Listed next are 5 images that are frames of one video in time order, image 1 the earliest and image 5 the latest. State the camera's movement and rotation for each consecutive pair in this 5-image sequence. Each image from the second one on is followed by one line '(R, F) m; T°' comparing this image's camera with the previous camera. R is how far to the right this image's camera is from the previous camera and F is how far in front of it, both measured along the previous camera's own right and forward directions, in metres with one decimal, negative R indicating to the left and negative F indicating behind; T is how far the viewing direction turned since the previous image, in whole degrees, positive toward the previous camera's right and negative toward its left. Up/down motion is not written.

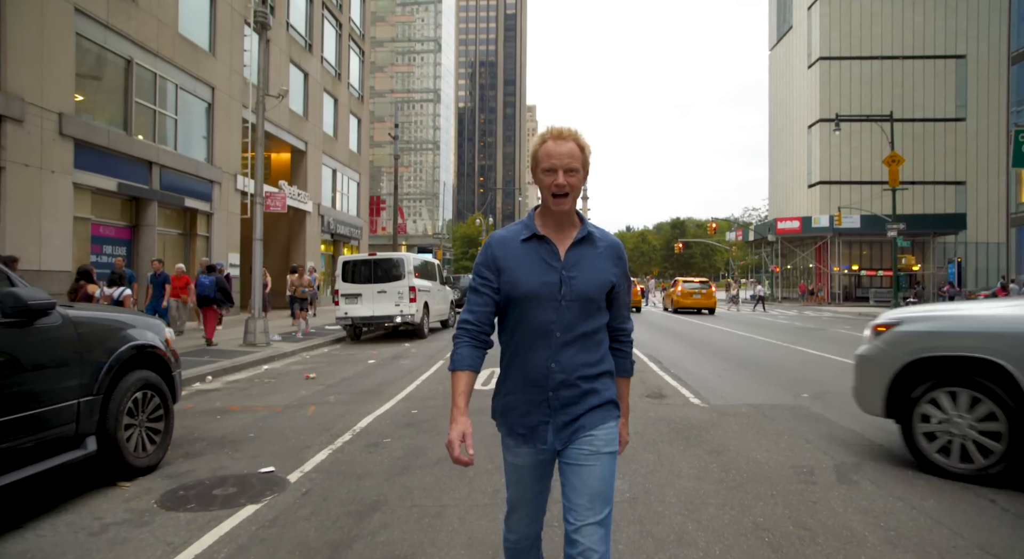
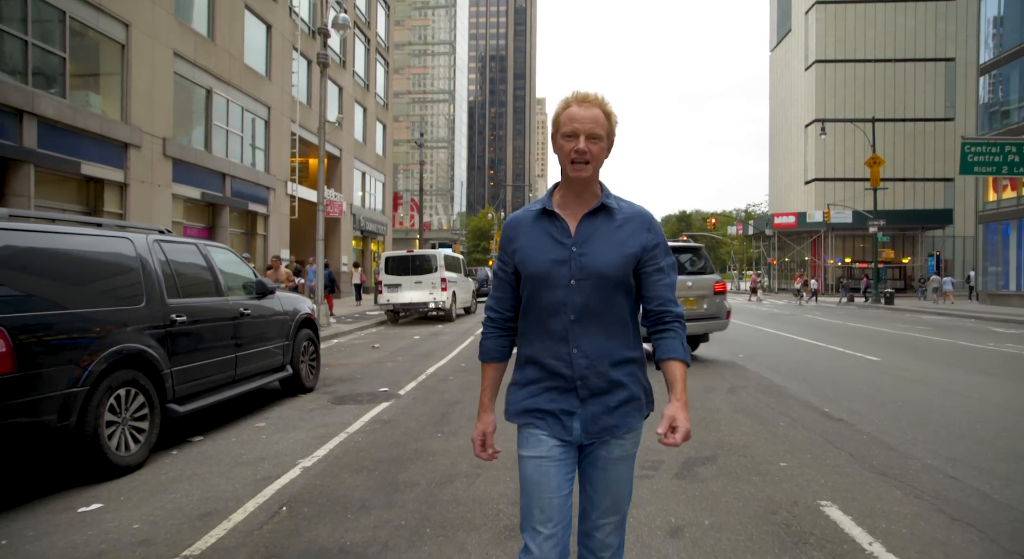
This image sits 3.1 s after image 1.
(-0.2, -3.4) m; -1°
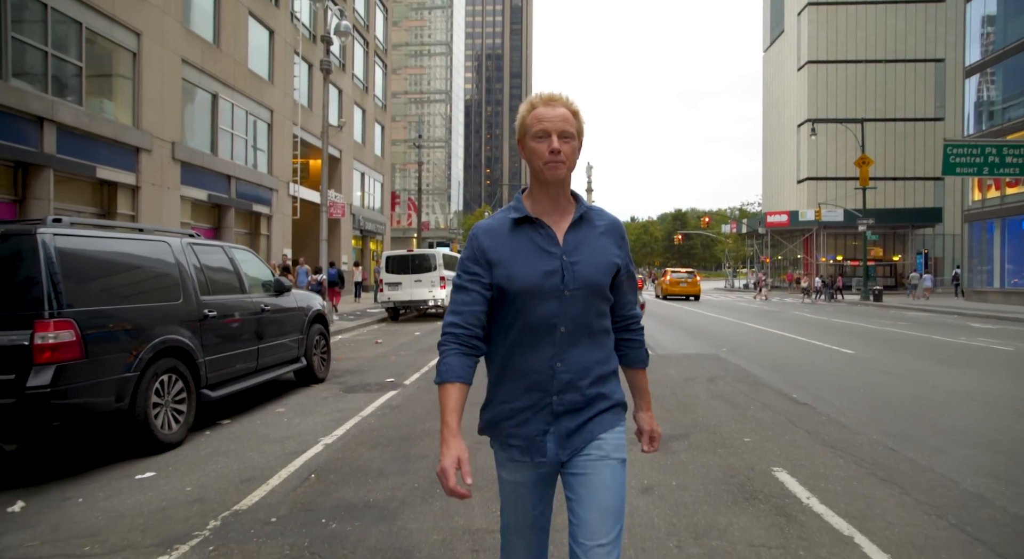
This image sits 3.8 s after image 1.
(0.0, -0.7) m; 0°
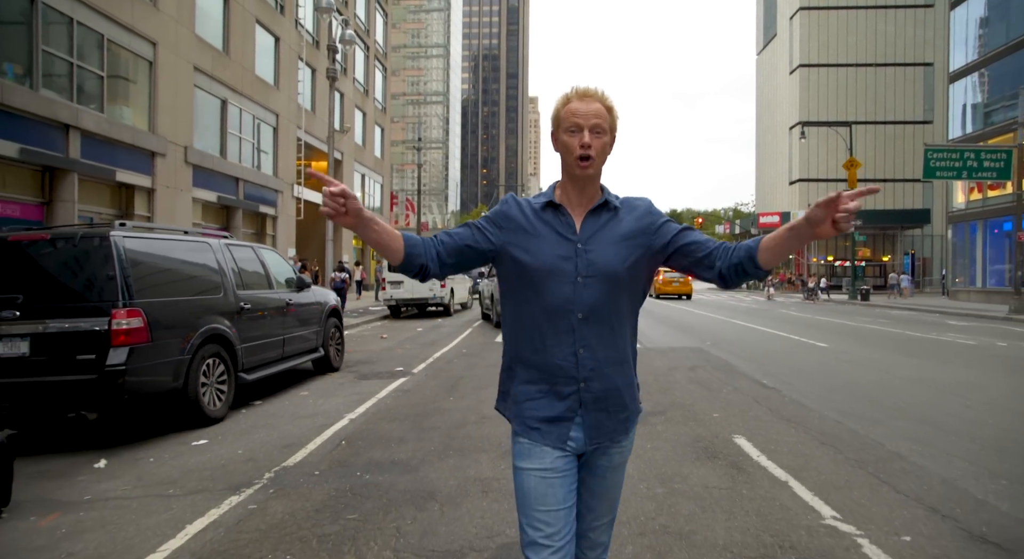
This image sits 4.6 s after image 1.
(0.0, -0.9) m; 0°
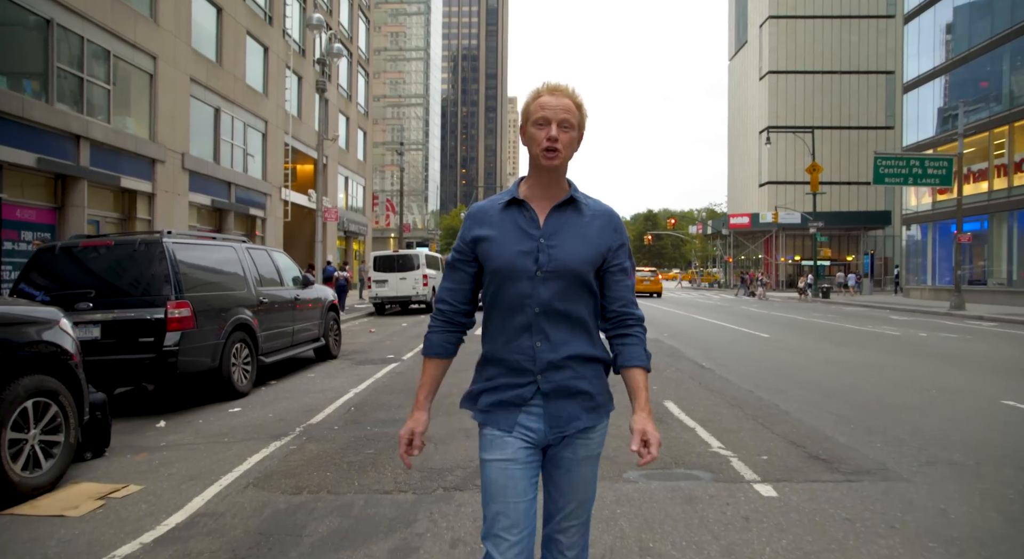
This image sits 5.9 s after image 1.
(0.0, -1.5) m; +2°
